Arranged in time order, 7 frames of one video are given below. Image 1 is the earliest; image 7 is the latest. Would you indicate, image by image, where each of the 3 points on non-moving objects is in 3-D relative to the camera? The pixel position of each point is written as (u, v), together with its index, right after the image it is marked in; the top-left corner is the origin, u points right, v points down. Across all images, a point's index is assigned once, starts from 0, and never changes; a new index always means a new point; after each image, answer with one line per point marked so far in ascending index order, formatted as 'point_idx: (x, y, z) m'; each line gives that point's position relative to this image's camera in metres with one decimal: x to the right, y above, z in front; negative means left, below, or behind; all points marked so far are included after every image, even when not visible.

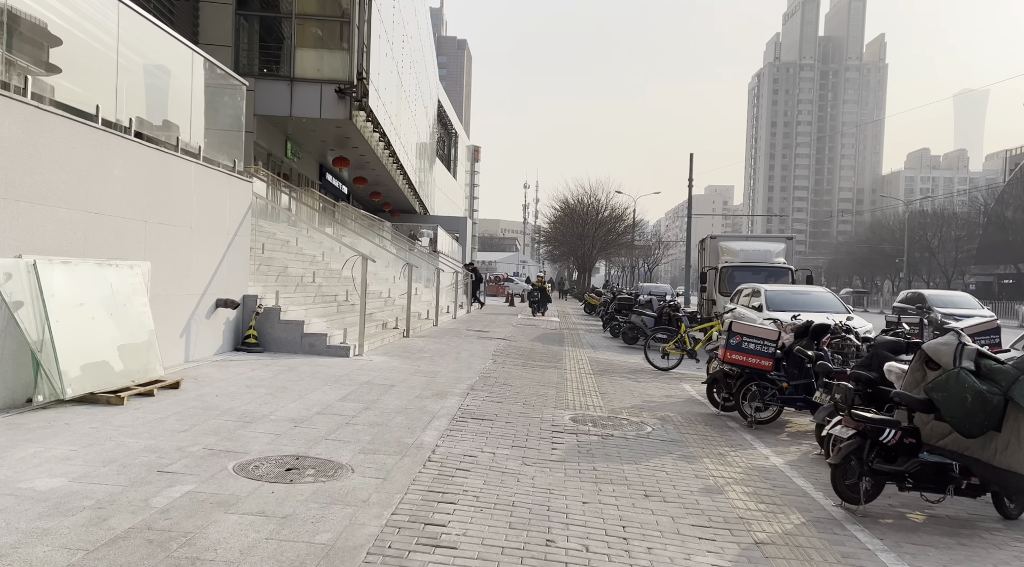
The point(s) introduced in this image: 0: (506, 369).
0: (-0.1, -1.2, +11.3) m
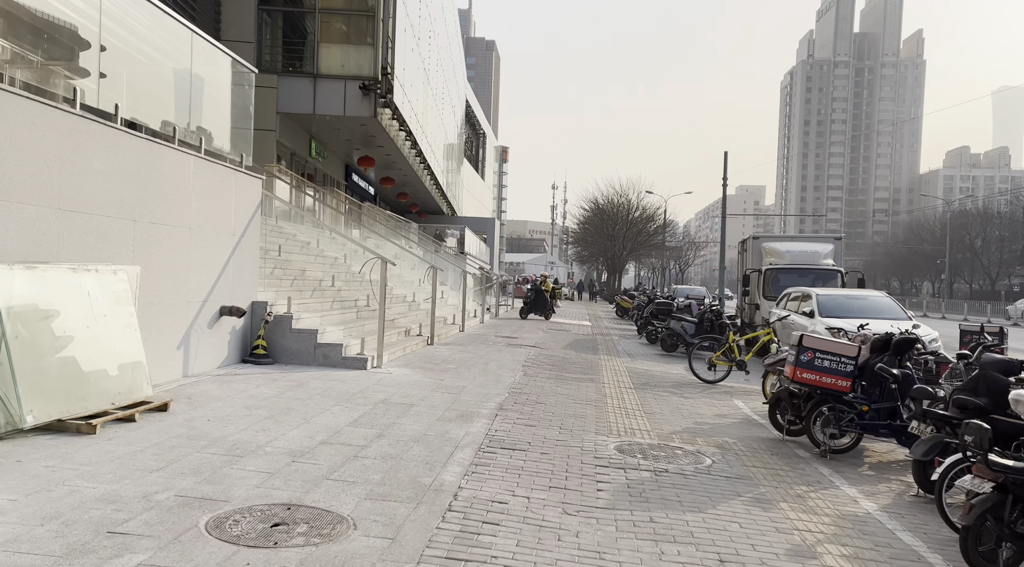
0: (+0.3, -1.3, +10.3) m
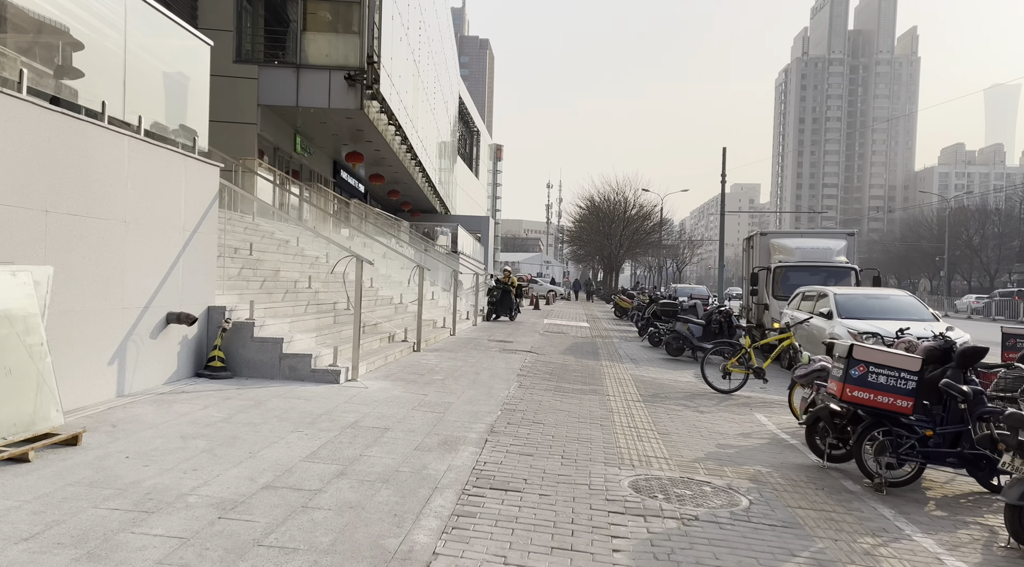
0: (+0.3, -1.3, +9.1) m
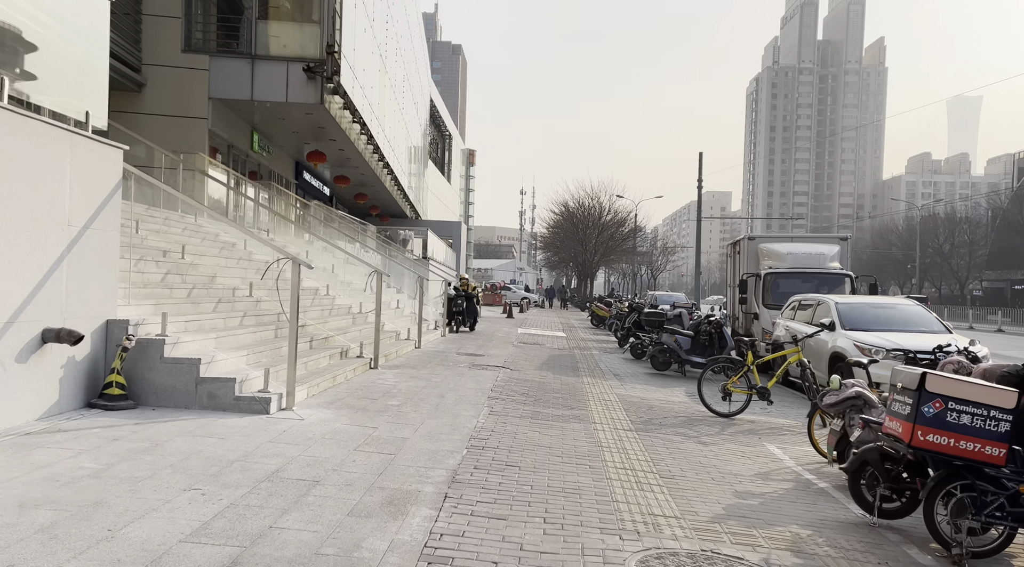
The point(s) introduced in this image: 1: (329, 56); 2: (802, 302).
0: (0.0, -1.4, +7.7) m
1: (-4.5, +5.7, +19.9) m
2: (+5.5, -0.3, +15.3) m
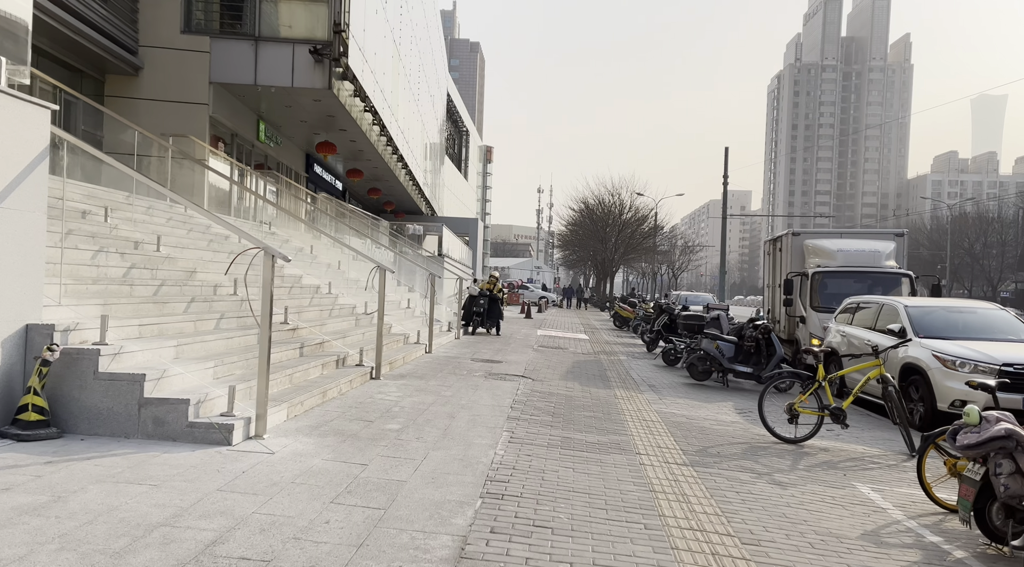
0: (+0.2, -1.3, +6.1) m
1: (-4.0, +5.7, +18.5) m
2: (+5.9, -0.3, +13.6) m
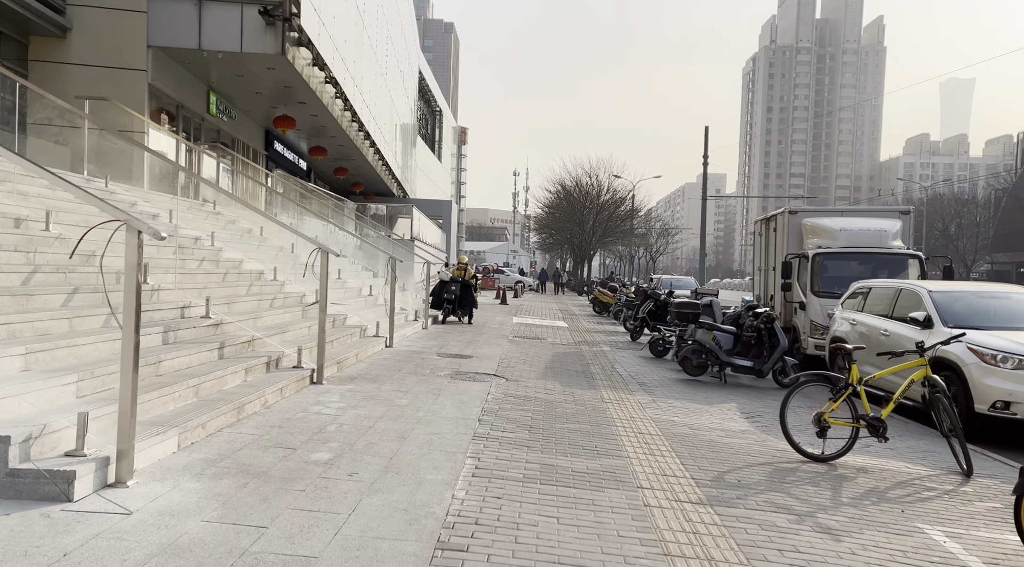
0: (0.0, -1.3, +4.5) m
1: (-4.7, +6.0, +16.6) m
2: (+5.4, -0.1, +12.2) m
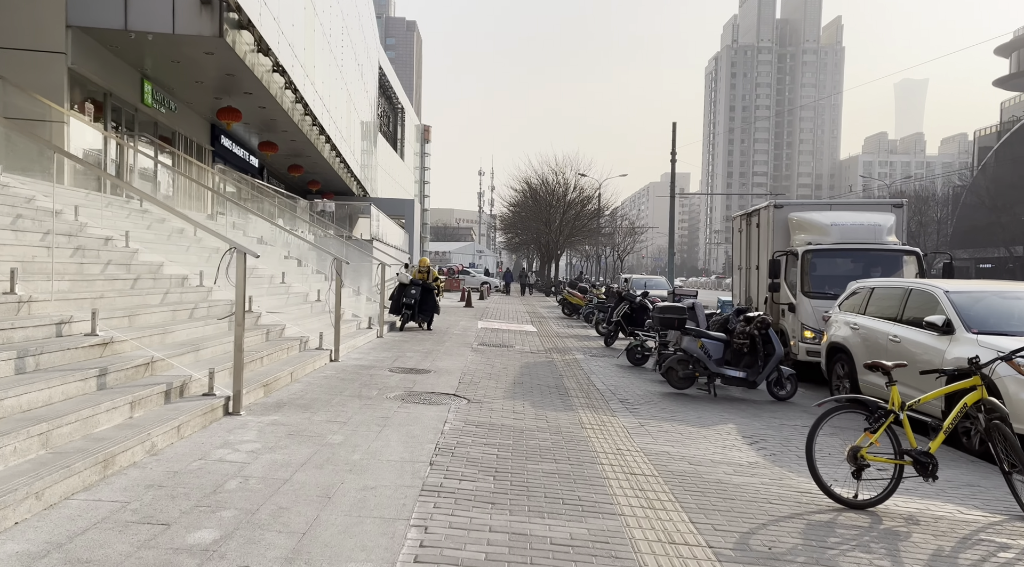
0: (-0.2, -1.3, +3.1) m
1: (-5.4, +5.9, +15.0) m
2: (+4.9, -0.1, +11.0) m
